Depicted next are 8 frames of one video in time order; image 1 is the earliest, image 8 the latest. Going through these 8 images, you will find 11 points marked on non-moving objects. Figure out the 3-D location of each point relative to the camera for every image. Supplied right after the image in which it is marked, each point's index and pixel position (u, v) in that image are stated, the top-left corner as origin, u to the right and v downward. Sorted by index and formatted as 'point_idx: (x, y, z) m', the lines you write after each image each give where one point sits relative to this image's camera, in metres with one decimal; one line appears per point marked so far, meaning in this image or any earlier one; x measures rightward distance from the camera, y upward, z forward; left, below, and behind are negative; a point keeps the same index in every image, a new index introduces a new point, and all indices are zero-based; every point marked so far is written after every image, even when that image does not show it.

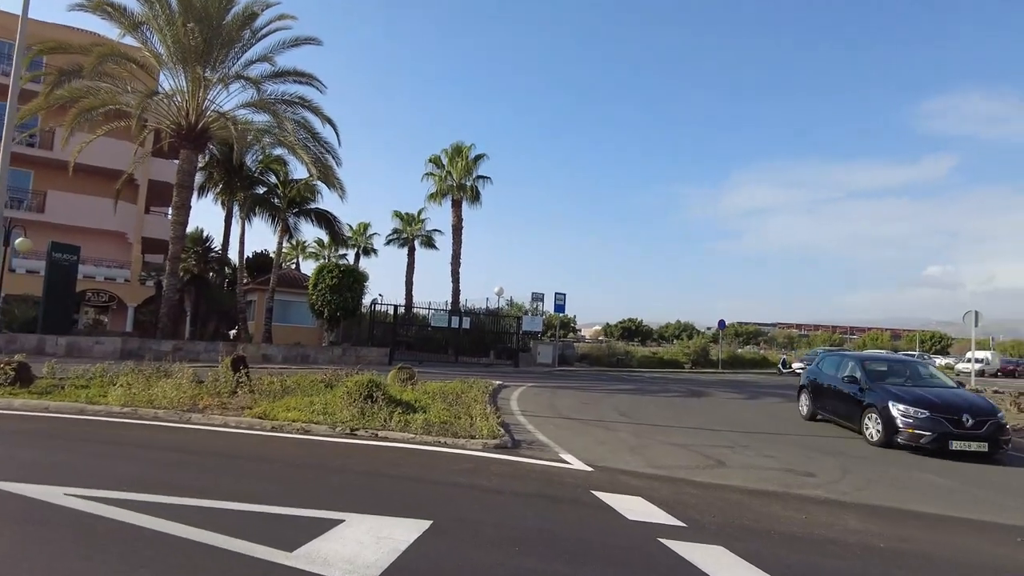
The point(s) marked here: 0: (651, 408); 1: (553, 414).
0: (+3.5, -3.1, +17.1) m
1: (+0.9, -2.7, +14.5) m
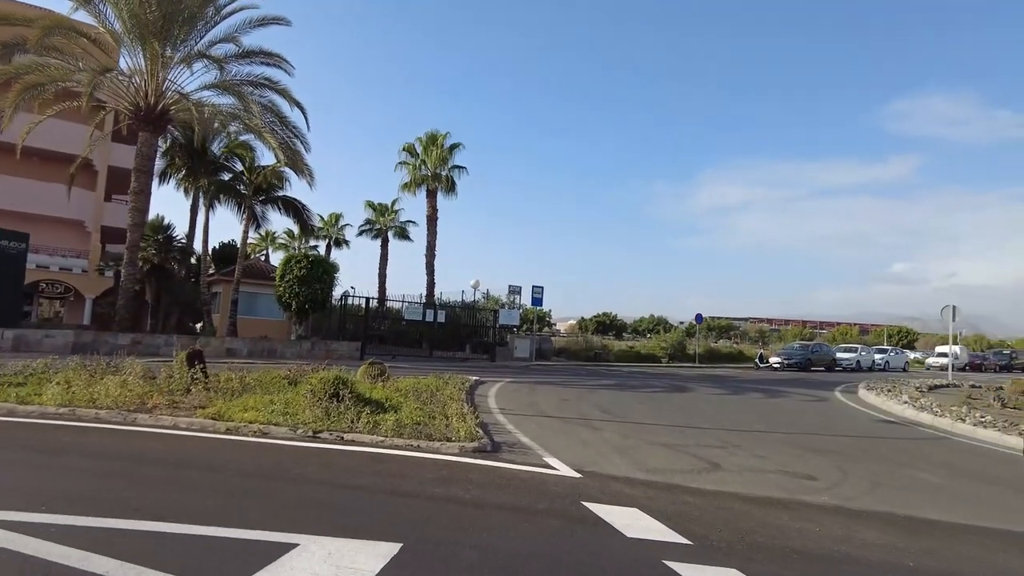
0: (+3.0, -2.9, +16.4) m
1: (+0.4, -2.5, +13.6) m
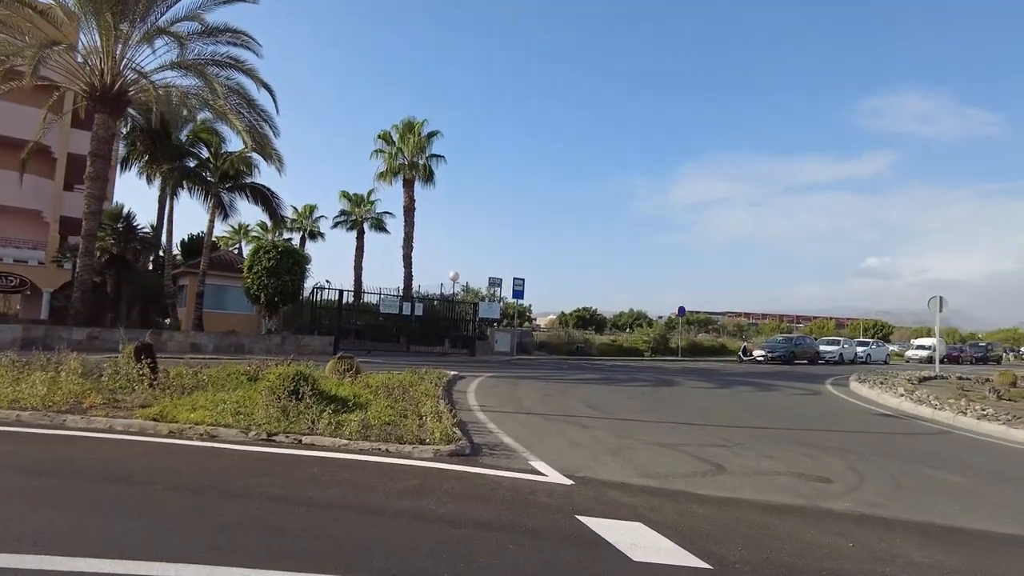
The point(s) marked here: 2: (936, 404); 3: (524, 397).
0: (+2.5, -2.6, +15.4) m
1: (+0.1, -2.3, +12.6) m
2: (+10.9, -3.0, +17.2) m
3: (+0.3, -2.4, +14.4) m
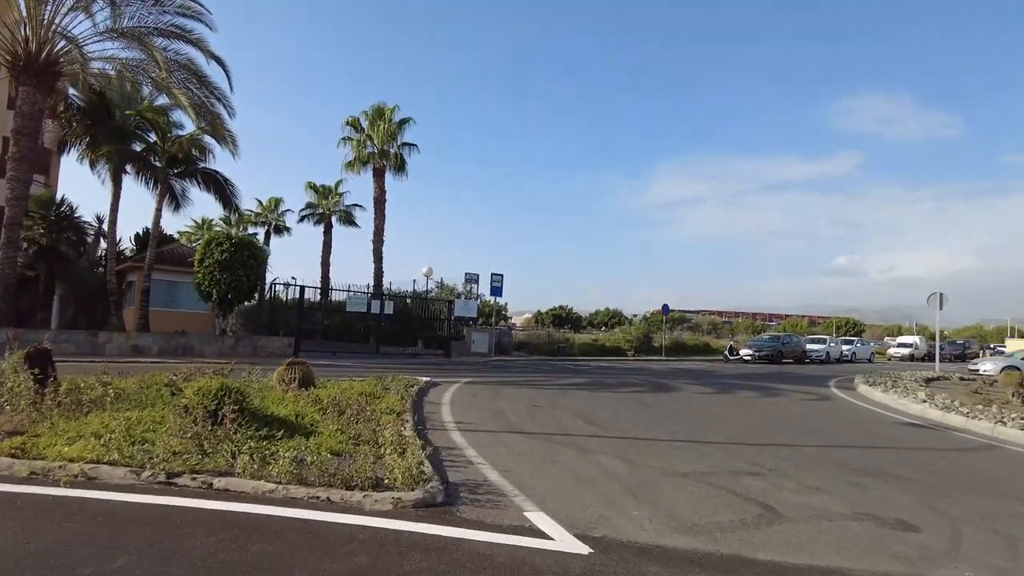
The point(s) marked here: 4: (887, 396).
0: (+2.2, -2.5, +13.4) m
1: (-0.2, -2.1, +10.4) m
2: (+10.5, -2.8, +15.5) m
3: (-0.1, -2.2, +12.3) m
4: (+10.3, -2.9, +18.3) m
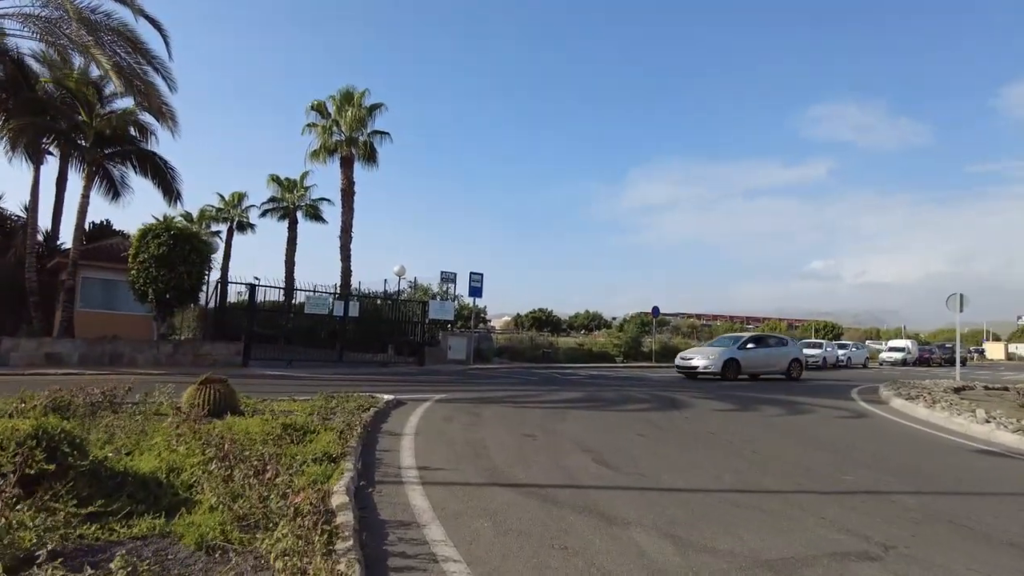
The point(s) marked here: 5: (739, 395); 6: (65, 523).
0: (+1.9, -2.4, +10.5) m
1: (-0.4, -2.1, +7.5) m
2: (+10.2, -2.8, +12.8) m
3: (-0.3, -2.2, +9.3) m
4: (+9.9, -2.9, +15.7) m
5: (+6.5, -3.1, +18.9) m
6: (-2.9, -1.5, +4.4) m
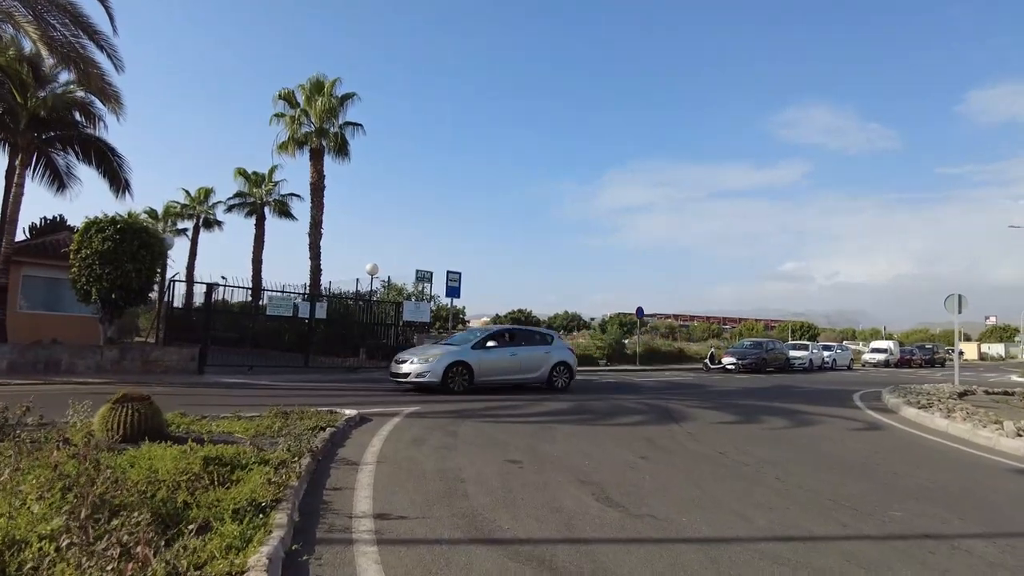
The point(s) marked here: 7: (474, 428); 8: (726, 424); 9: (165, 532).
0: (+1.7, -2.4, +9.0) m
1: (-0.5, -2.0, +5.9) m
2: (+9.9, -2.8, +11.6) m
3: (-0.5, -2.1, +7.7) m
4: (+9.5, -2.9, +14.4) m
5: (+5.9, -3.0, +17.5) m
6: (-3.0, -1.5, +2.8) m
7: (-0.6, -2.3, +10.6) m
8: (+4.4, -2.8, +13.6) m
9: (-2.2, -1.5, +4.4) m
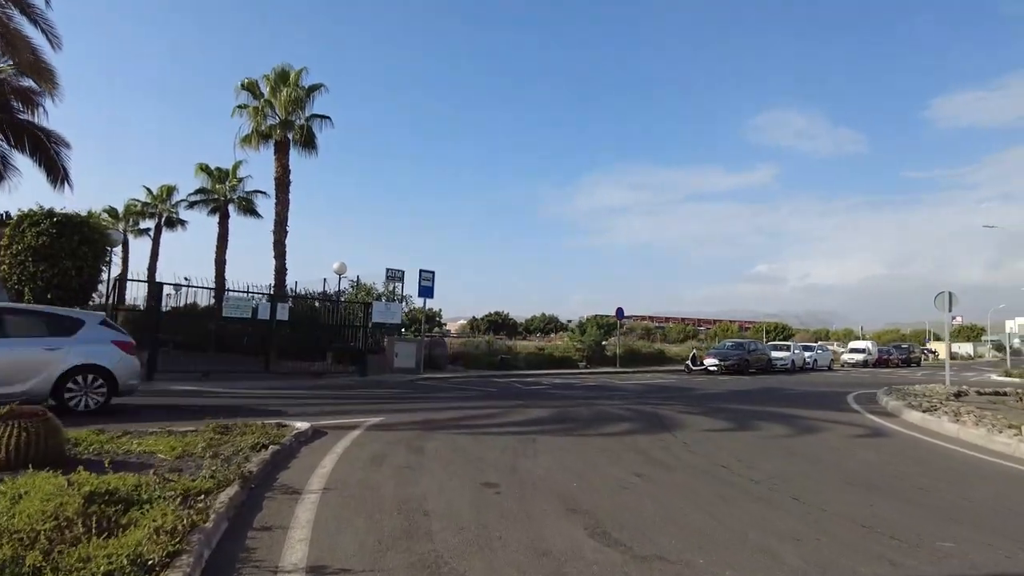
0: (+1.4, -2.3, +7.7) m
1: (-0.7, -1.9, +4.5) m
2: (+9.5, -2.7, +10.6) m
3: (-0.7, -2.0, +6.4) m
4: (+9.0, -2.8, +13.4) m
5: (+5.4, -3.0, +16.4) m
6: (-3.1, -1.4, +1.3) m
7: (-0.9, -2.2, +9.3) m
8: (+4.0, -2.7, +12.4) m
9: (-2.3, -1.4, +3.0) m
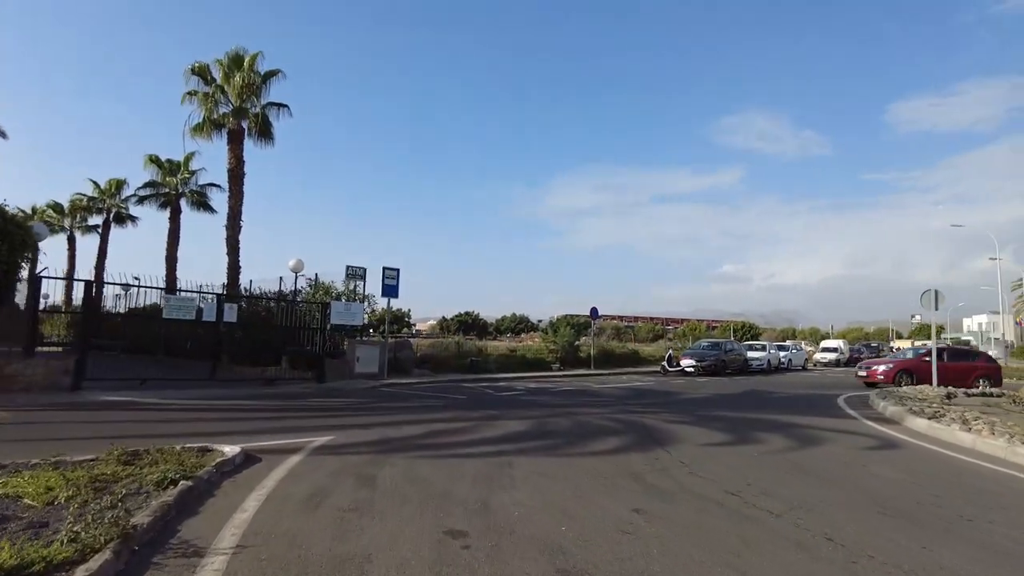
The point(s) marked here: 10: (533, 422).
0: (+1.1, -2.2, +6.2) m
1: (-0.8, -1.9, +2.9) m
2: (+9.1, -2.6, +9.4) m
3: (-0.9, -2.0, +4.8) m
4: (+8.5, -2.7, +12.3) m
5: (+4.7, -2.9, +15.1) m
6: (-3.0, -1.3, -0.3) m
7: (-1.3, -2.1, +7.7) m
8: (+3.5, -2.6, +11.1) m
9: (-2.4, -1.4, +1.4) m
10: (+0.4, -2.6, +12.7) m
